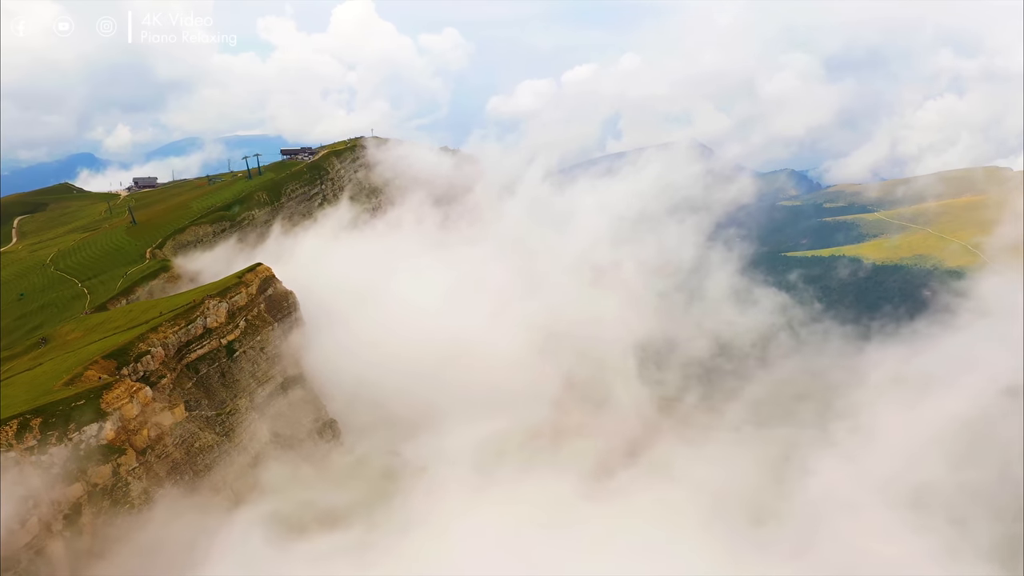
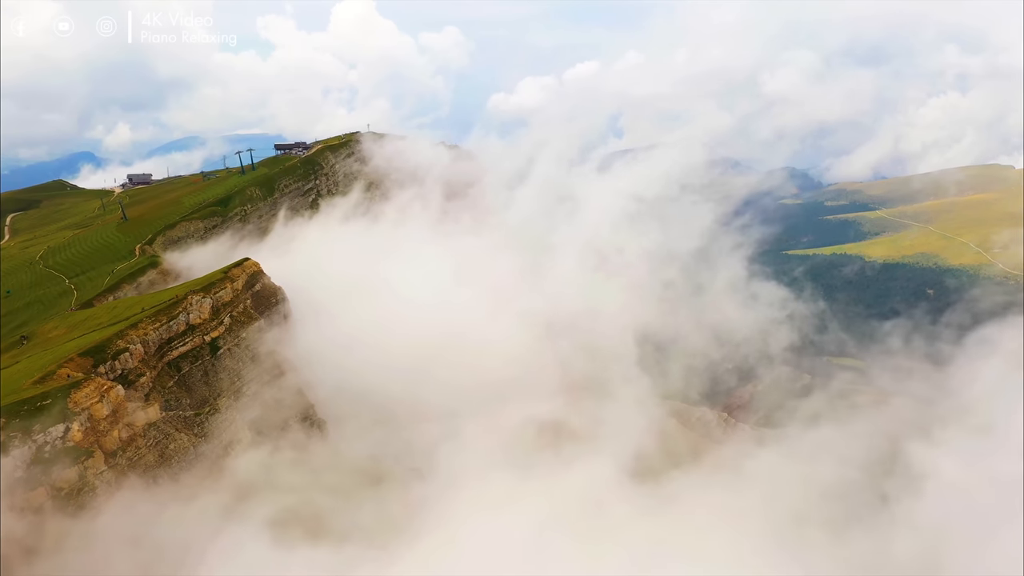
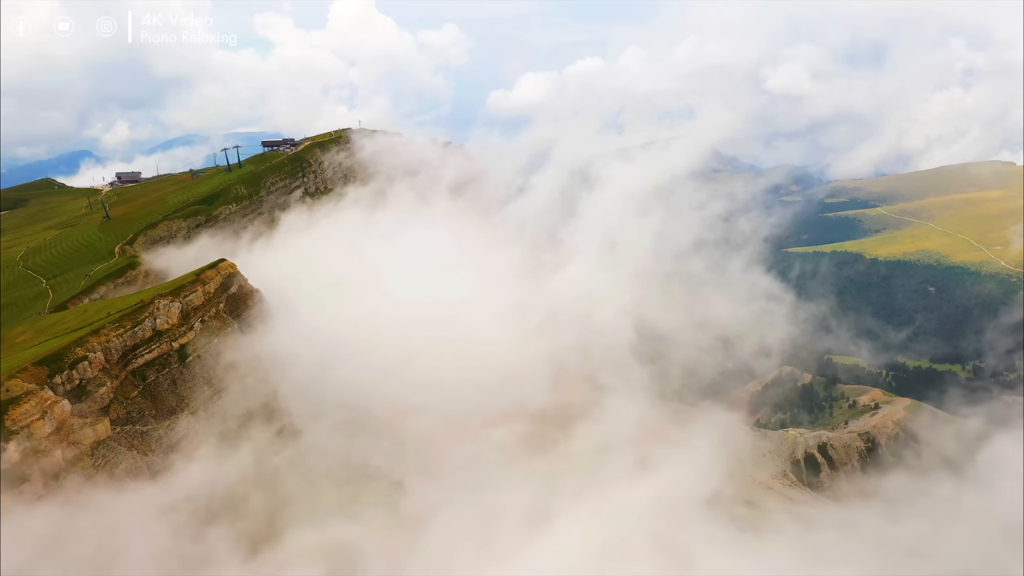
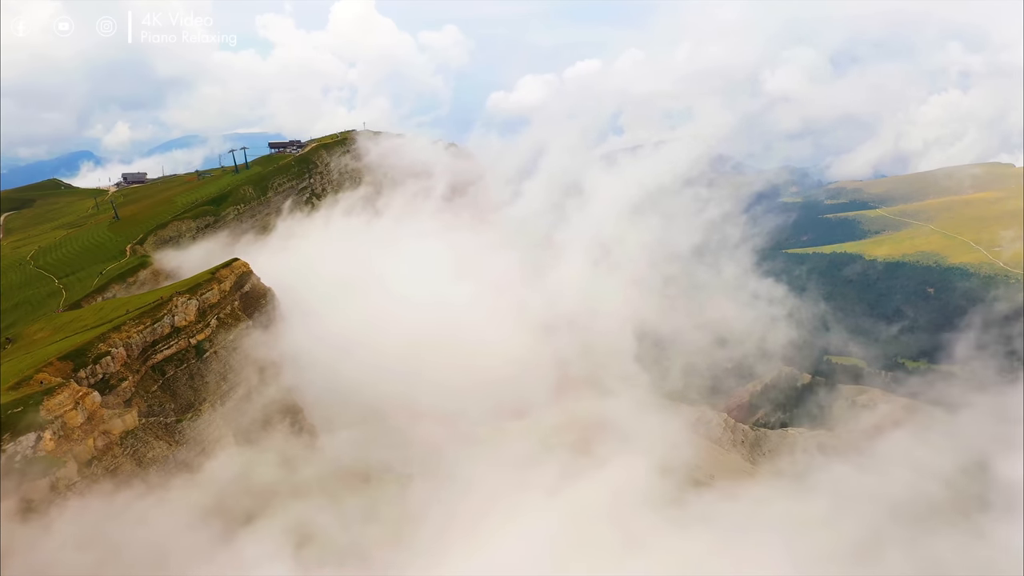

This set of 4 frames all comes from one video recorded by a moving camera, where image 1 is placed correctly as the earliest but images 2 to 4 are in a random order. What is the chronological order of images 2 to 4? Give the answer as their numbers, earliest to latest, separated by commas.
2, 4, 3
